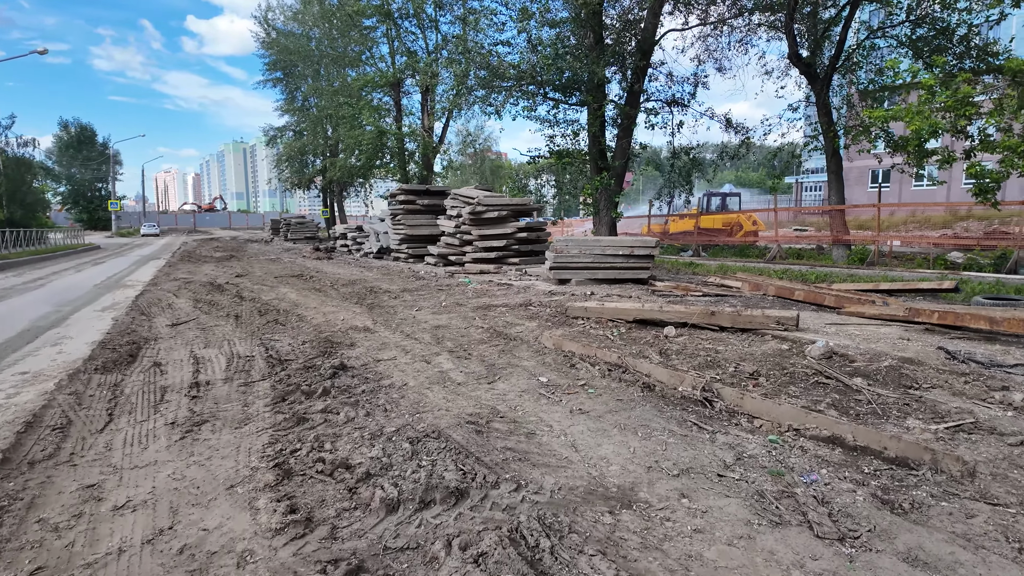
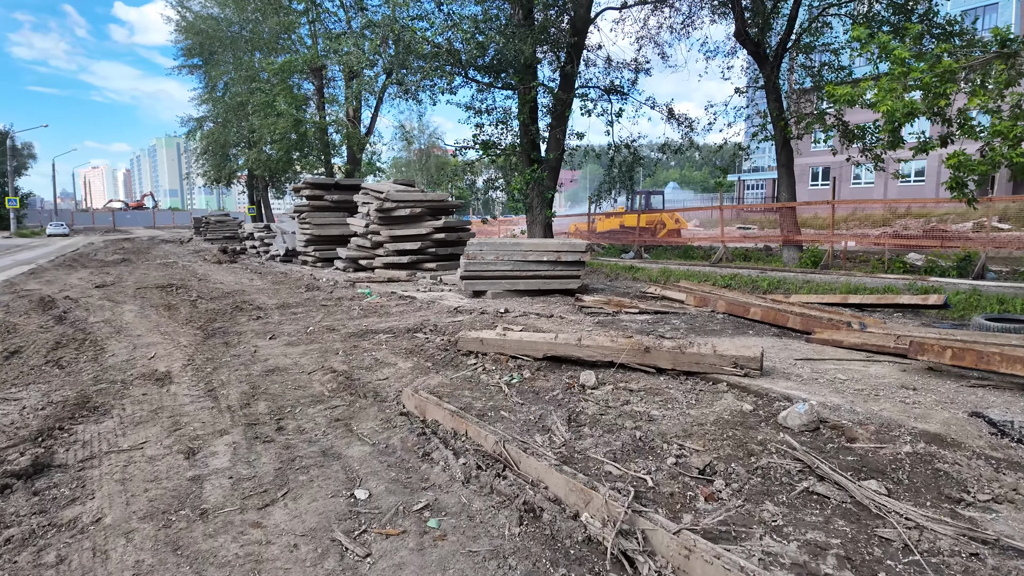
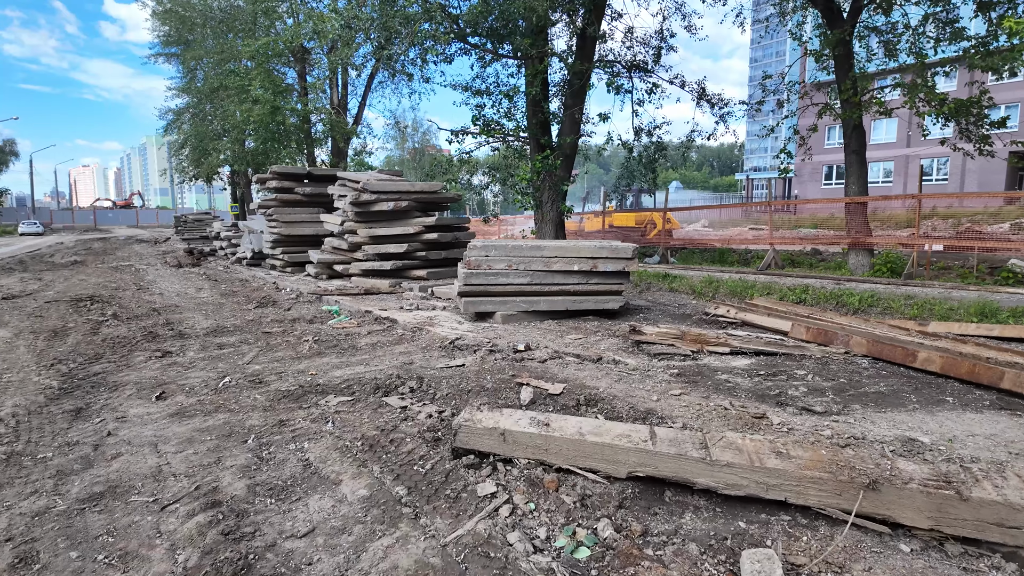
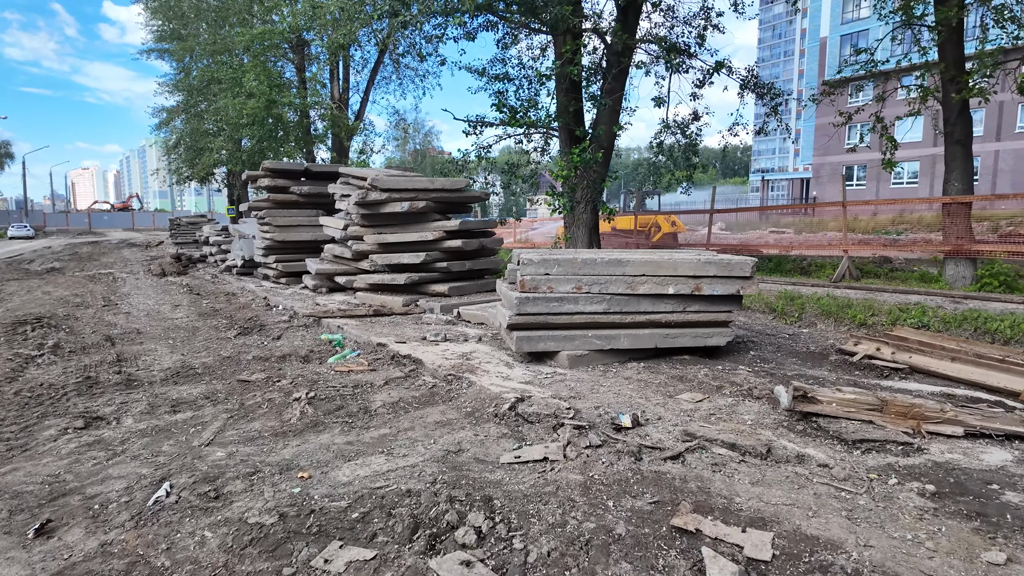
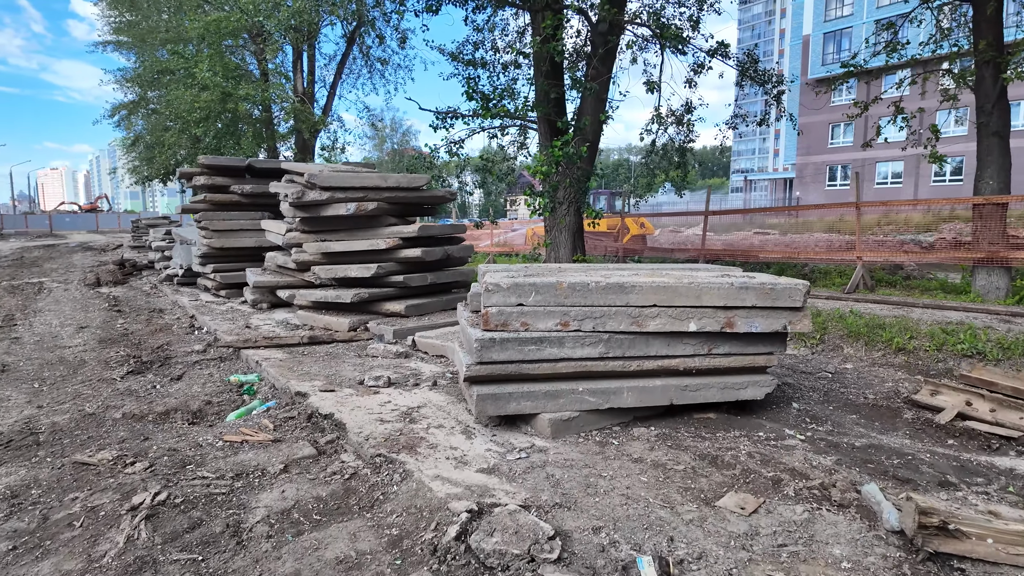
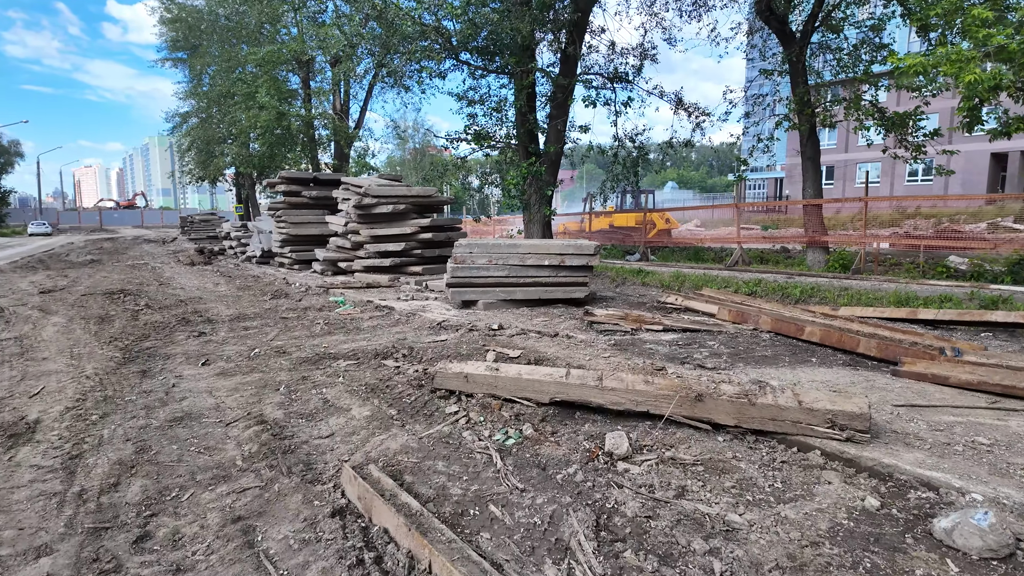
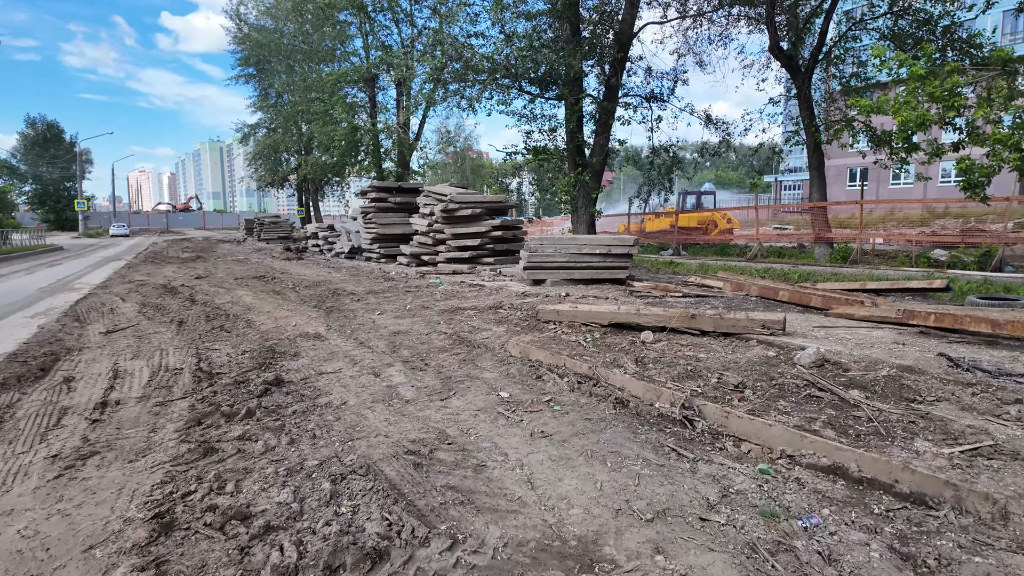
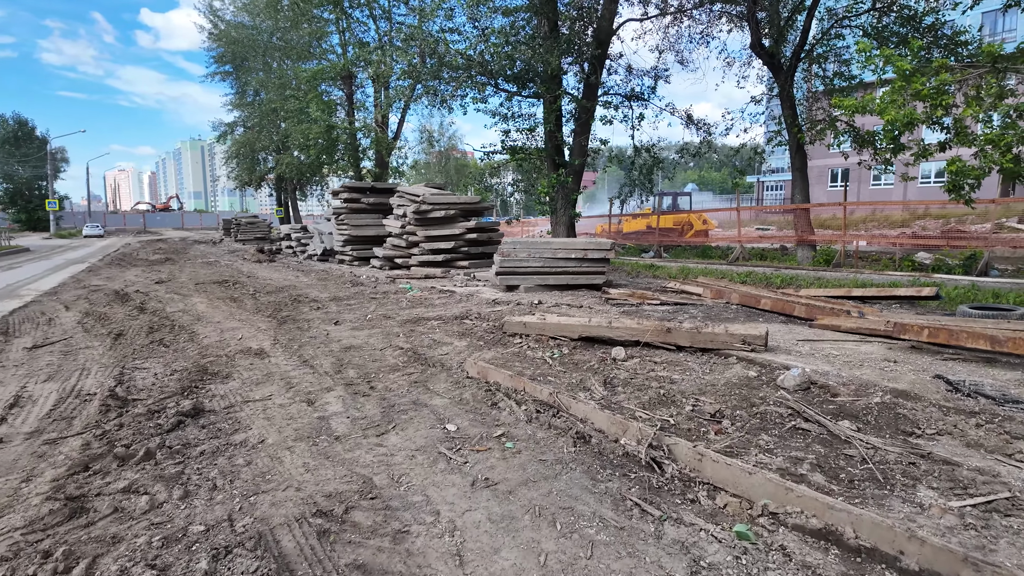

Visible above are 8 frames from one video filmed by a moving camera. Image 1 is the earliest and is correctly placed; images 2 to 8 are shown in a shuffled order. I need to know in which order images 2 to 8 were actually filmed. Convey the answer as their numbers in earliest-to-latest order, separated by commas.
7, 8, 2, 6, 3, 4, 5
